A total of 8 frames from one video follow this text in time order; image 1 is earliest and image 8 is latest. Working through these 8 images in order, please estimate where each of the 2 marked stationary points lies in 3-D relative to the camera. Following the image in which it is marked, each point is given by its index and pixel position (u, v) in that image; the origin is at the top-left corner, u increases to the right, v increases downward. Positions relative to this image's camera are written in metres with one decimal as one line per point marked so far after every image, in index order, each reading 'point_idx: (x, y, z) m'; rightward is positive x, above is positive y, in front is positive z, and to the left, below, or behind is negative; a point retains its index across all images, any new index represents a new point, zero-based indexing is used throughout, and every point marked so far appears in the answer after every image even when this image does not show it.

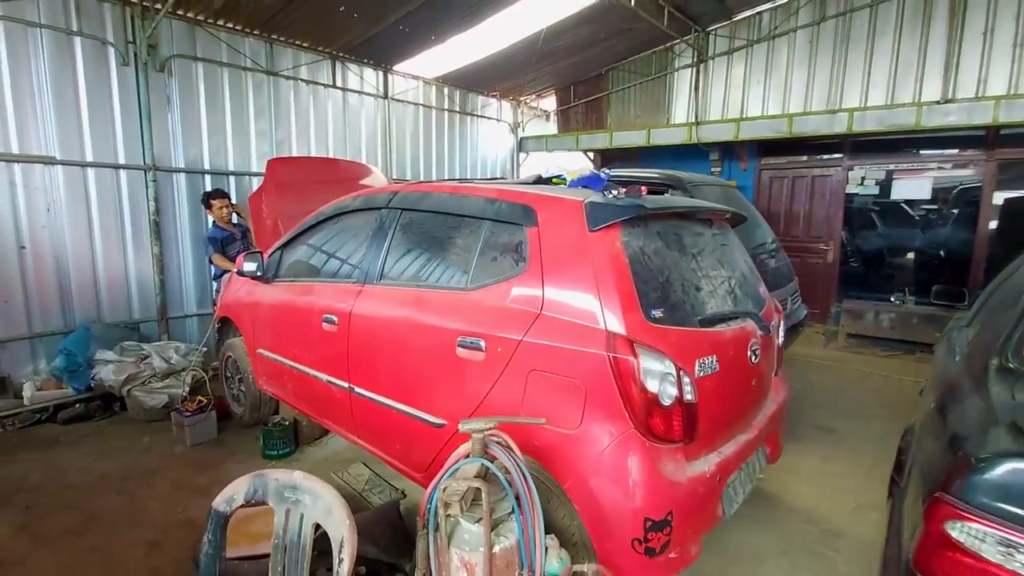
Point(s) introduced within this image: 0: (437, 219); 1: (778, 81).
0: (-0.4, +0.3, +2.5) m
1: (+3.4, +2.6, +6.4) m
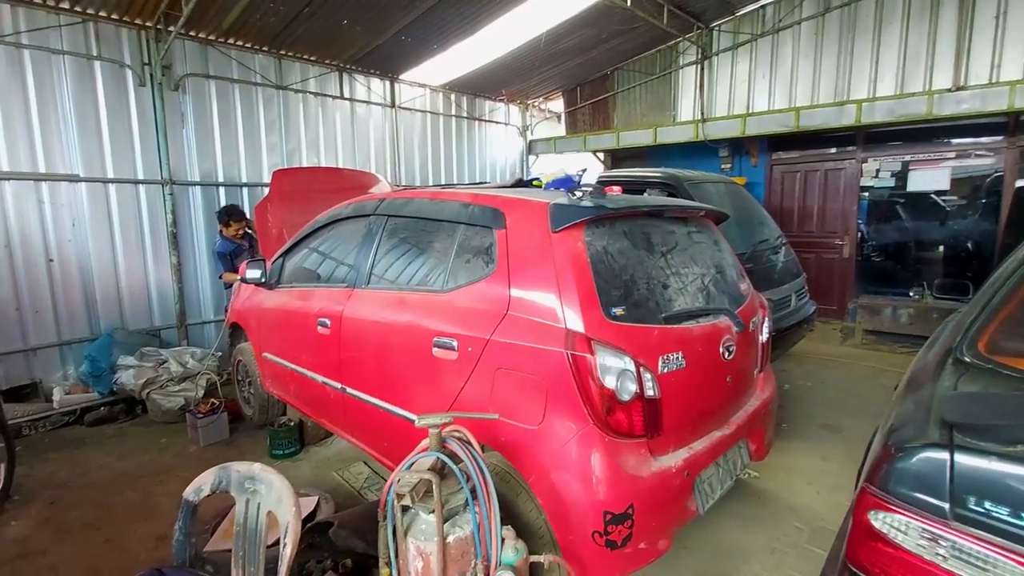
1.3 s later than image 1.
0: (-0.5, +0.3, +2.6) m
1: (+3.4, +2.7, +6.3) m
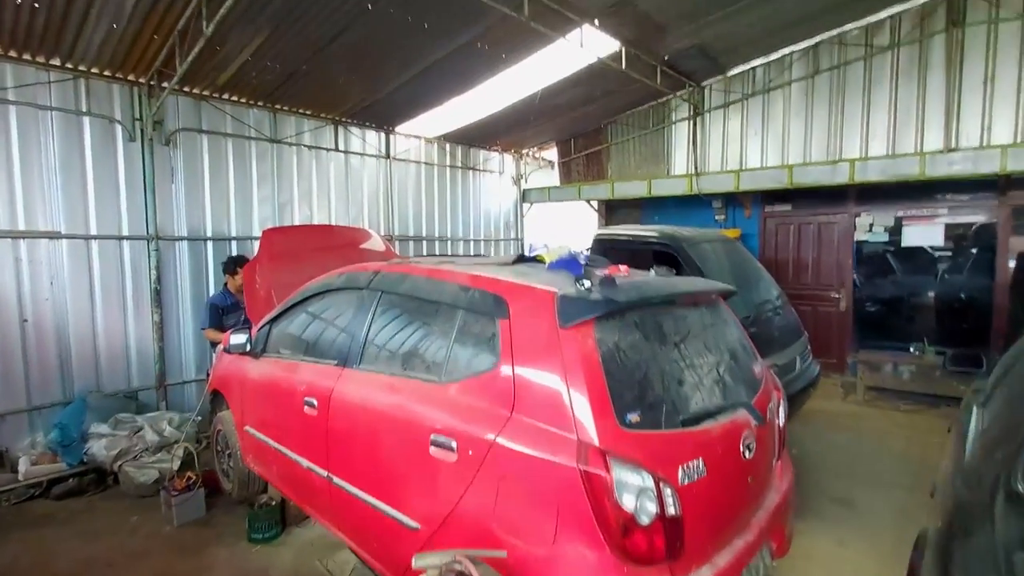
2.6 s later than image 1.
0: (-0.5, -0.1, +2.4) m
1: (+3.4, +2.0, +6.4) m
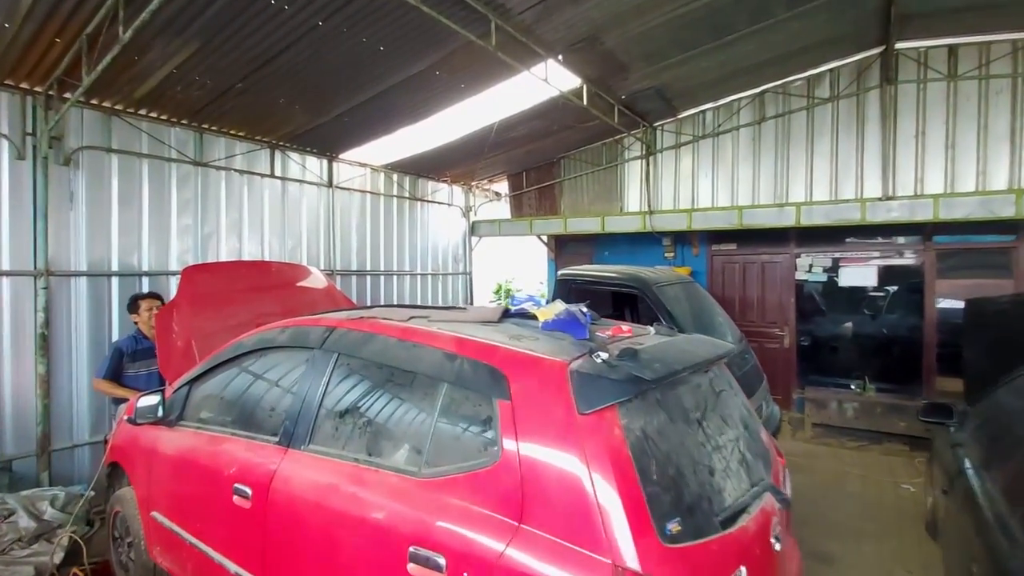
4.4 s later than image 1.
0: (-0.5, -0.3, +2.0) m
1: (+2.8, +1.5, +6.5) m
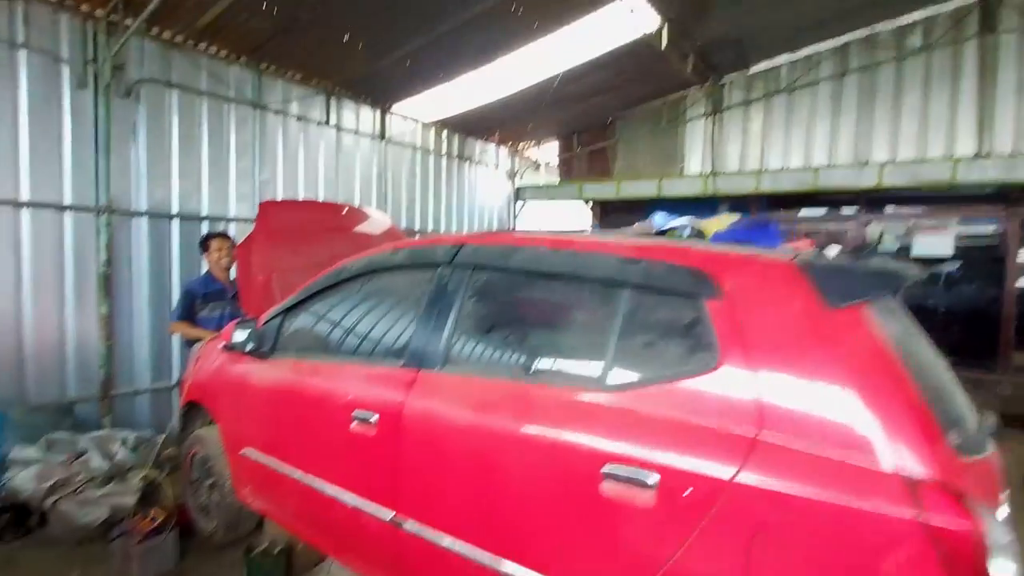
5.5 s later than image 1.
0: (+0.1, 0.0, +1.8) m
1: (+3.5, +1.9, +6.2) m
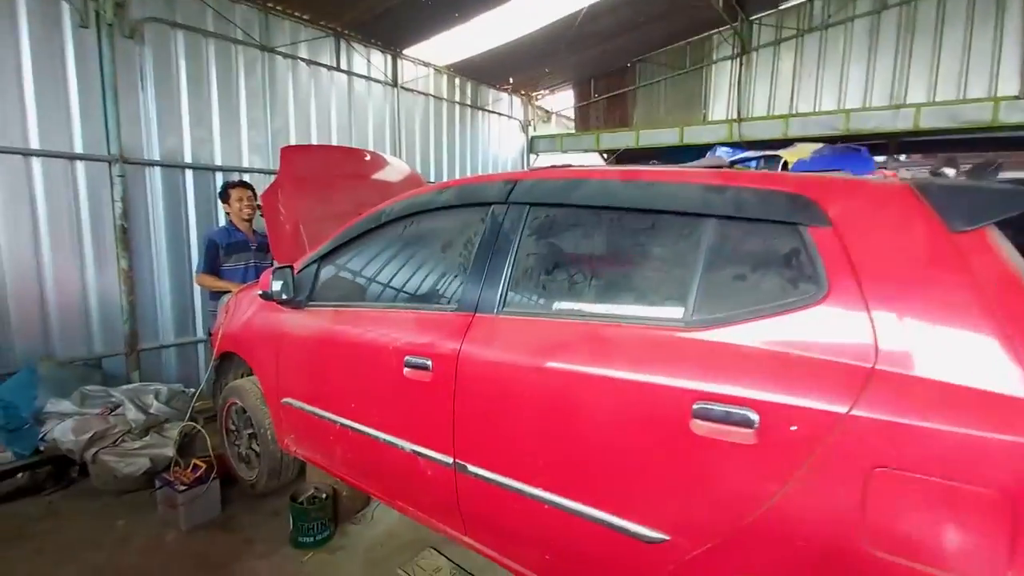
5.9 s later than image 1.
0: (+0.3, +0.2, +1.7) m
1: (+3.7, +2.5, +5.9) m
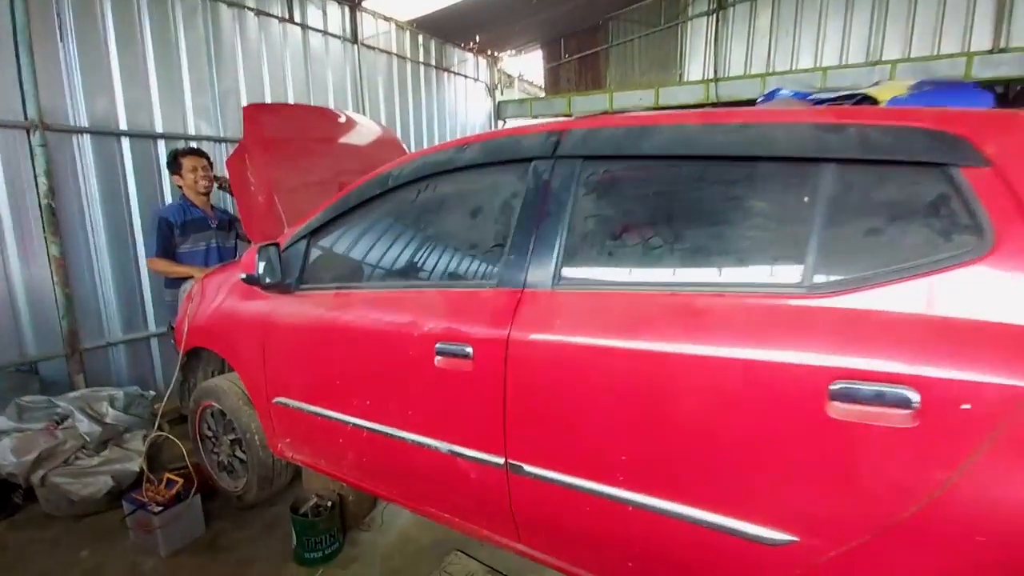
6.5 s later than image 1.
0: (+0.5, +0.3, +1.4) m
1: (+3.3, +3.0, +5.8) m
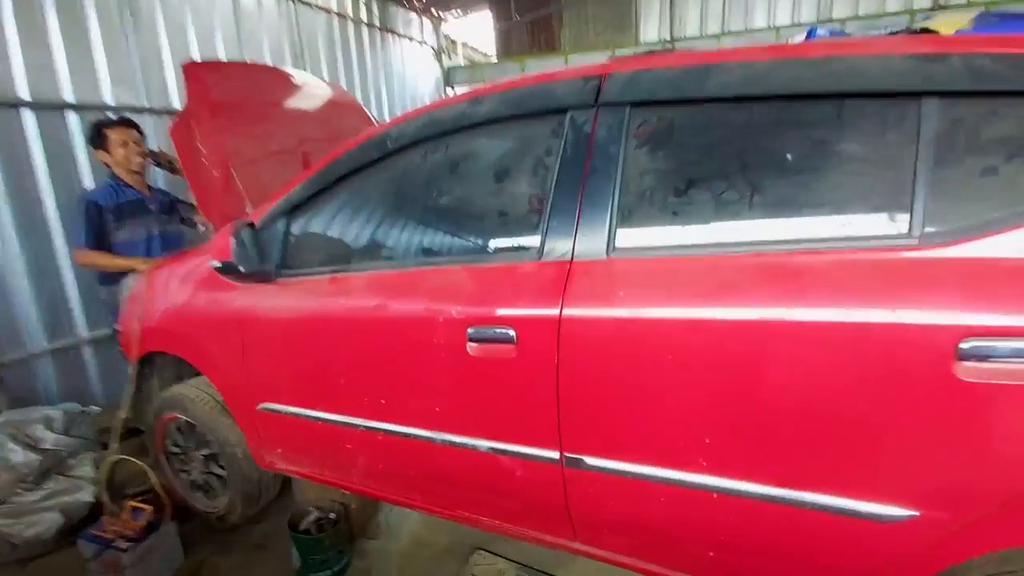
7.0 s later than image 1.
0: (+0.6, +0.4, +1.2) m
1: (+2.8, +3.4, +5.8) m
